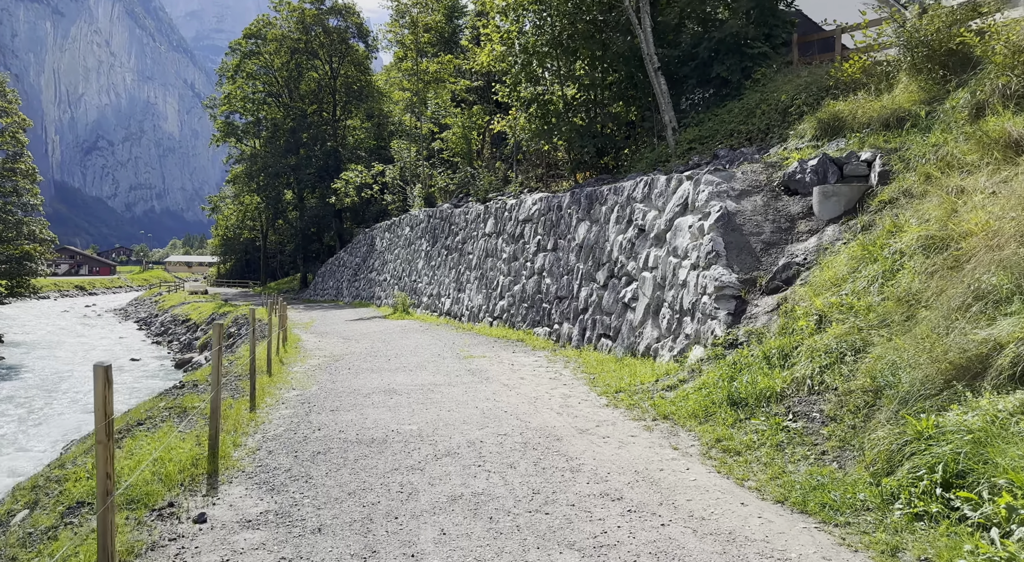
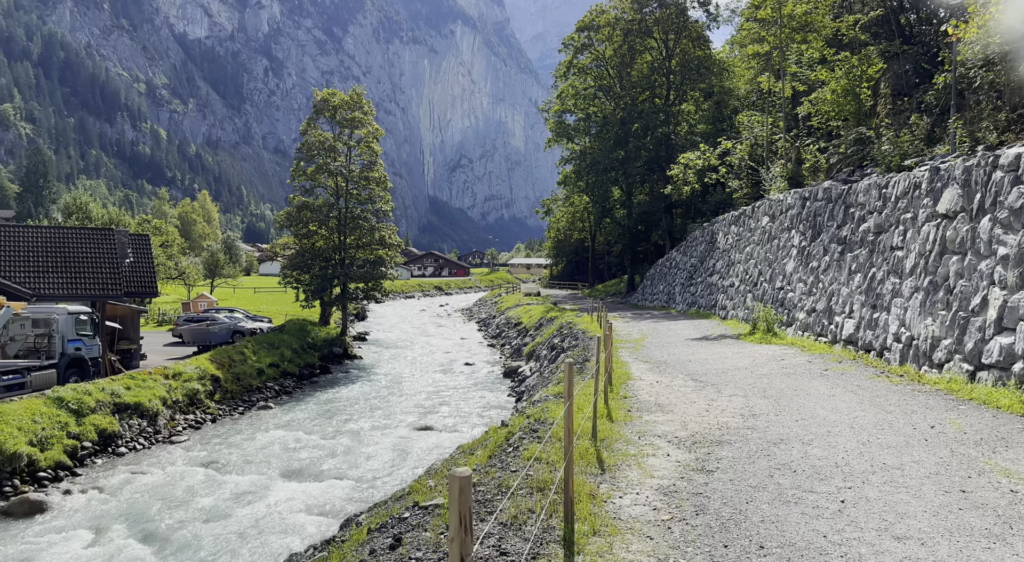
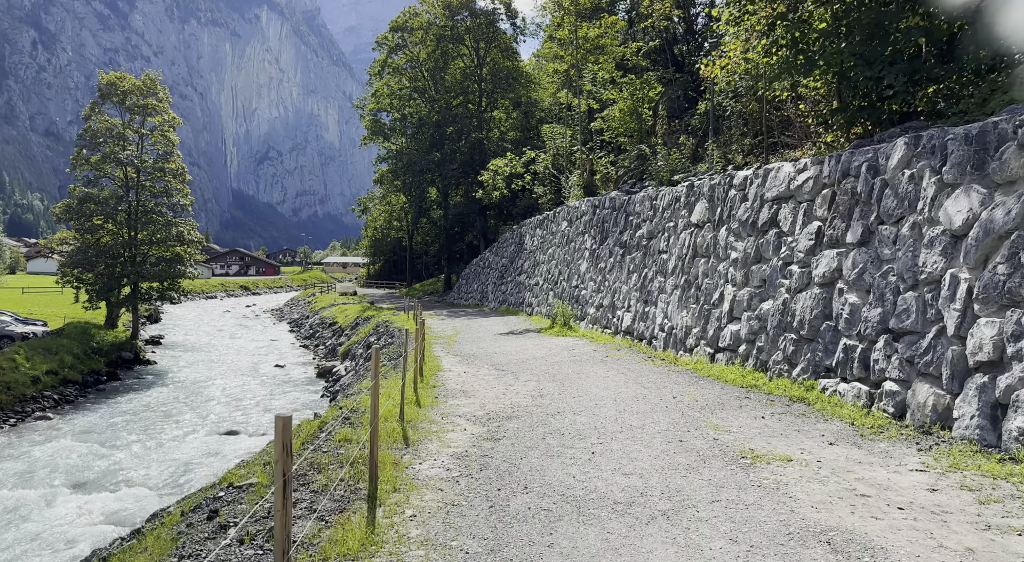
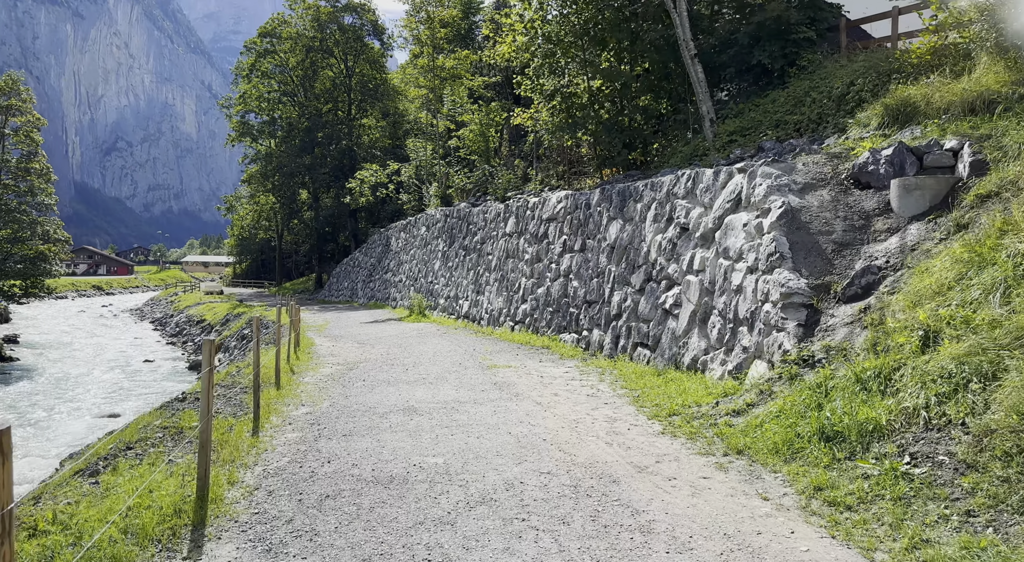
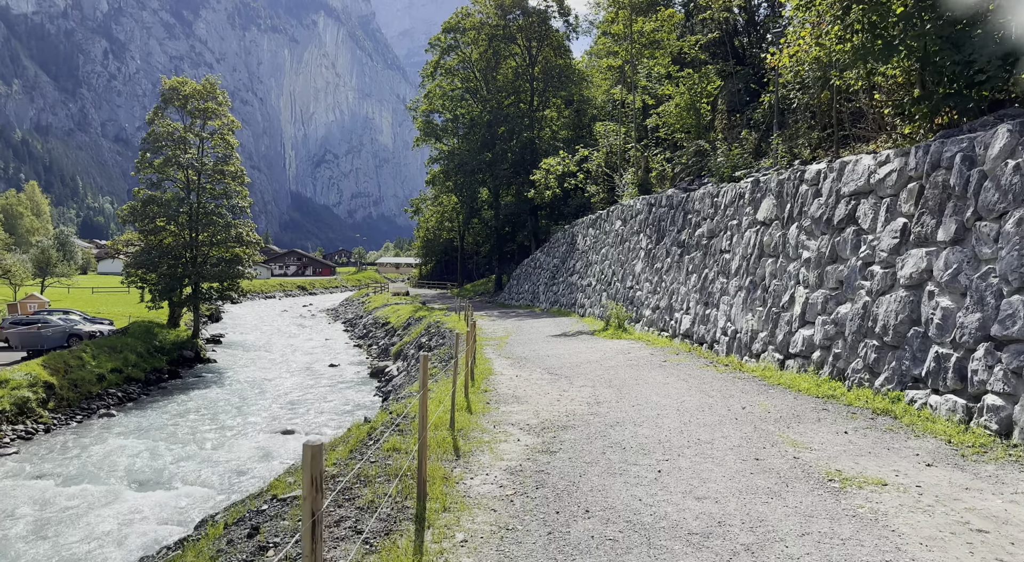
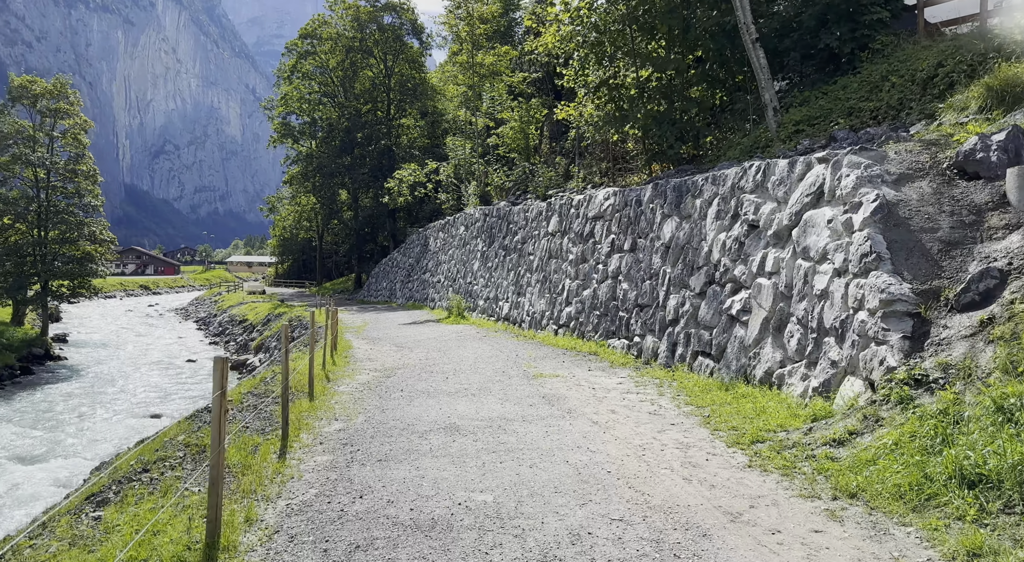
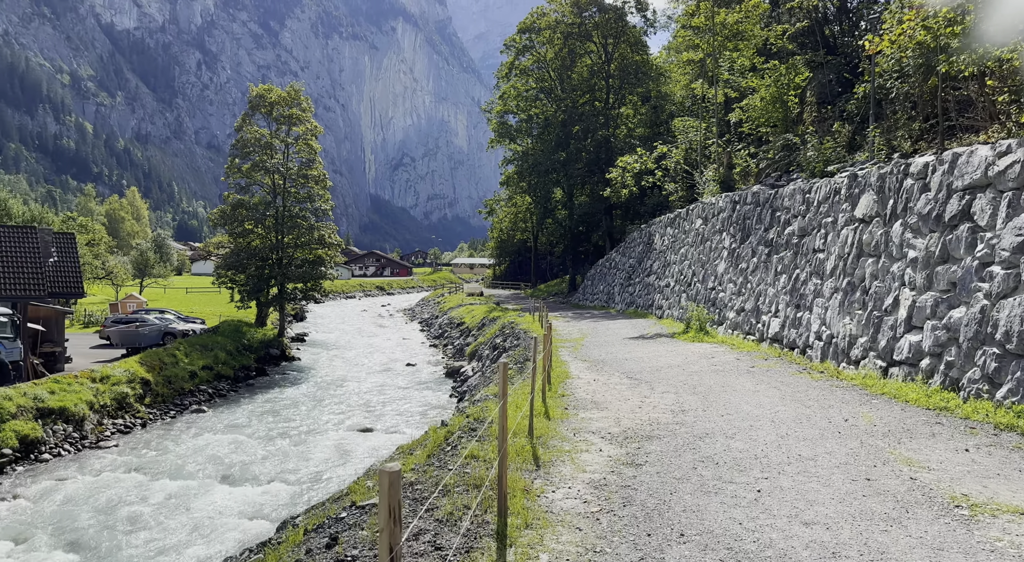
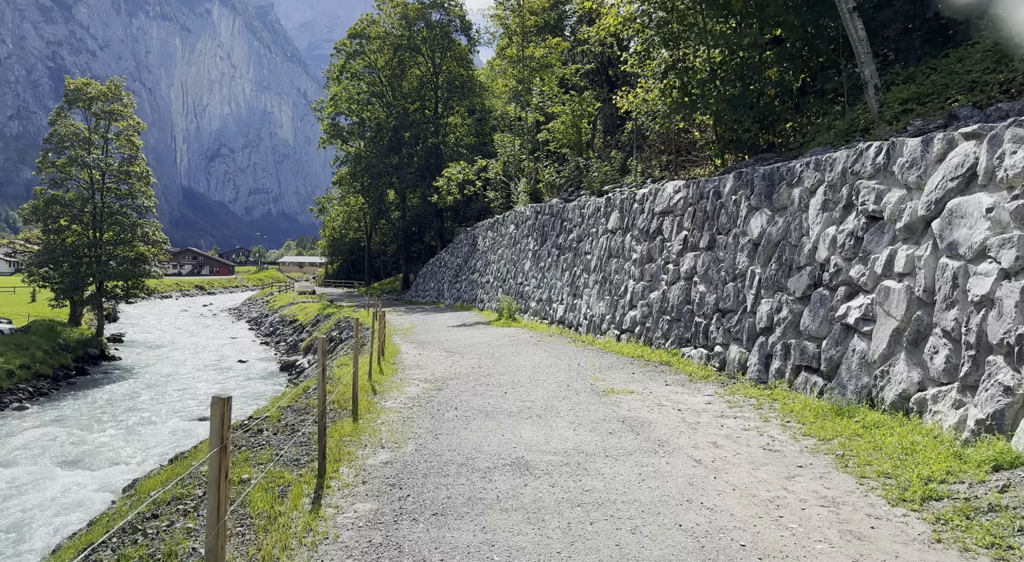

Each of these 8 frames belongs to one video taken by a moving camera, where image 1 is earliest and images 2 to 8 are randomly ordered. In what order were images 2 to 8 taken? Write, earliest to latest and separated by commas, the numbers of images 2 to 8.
4, 6, 8, 3, 5, 7, 2
